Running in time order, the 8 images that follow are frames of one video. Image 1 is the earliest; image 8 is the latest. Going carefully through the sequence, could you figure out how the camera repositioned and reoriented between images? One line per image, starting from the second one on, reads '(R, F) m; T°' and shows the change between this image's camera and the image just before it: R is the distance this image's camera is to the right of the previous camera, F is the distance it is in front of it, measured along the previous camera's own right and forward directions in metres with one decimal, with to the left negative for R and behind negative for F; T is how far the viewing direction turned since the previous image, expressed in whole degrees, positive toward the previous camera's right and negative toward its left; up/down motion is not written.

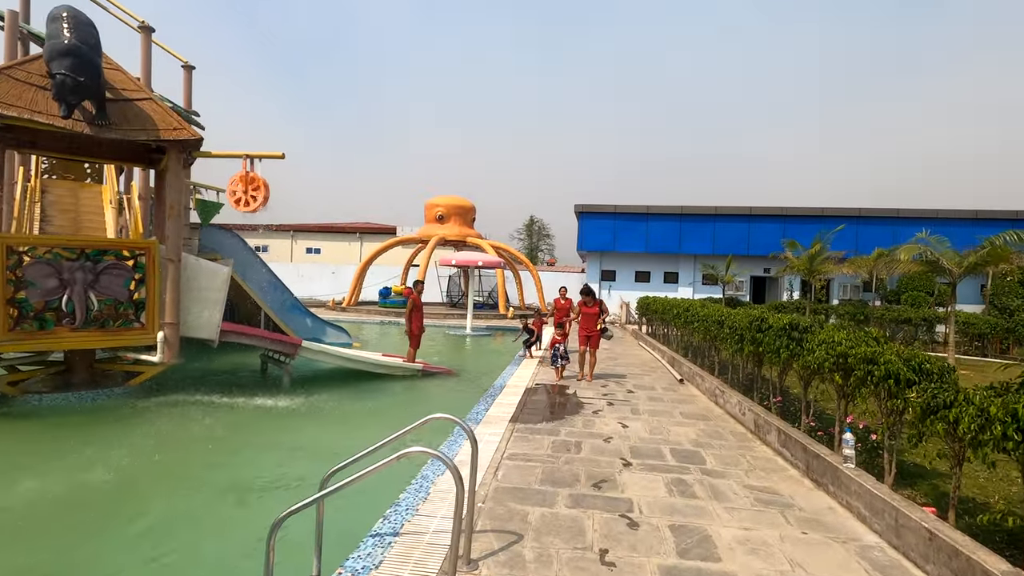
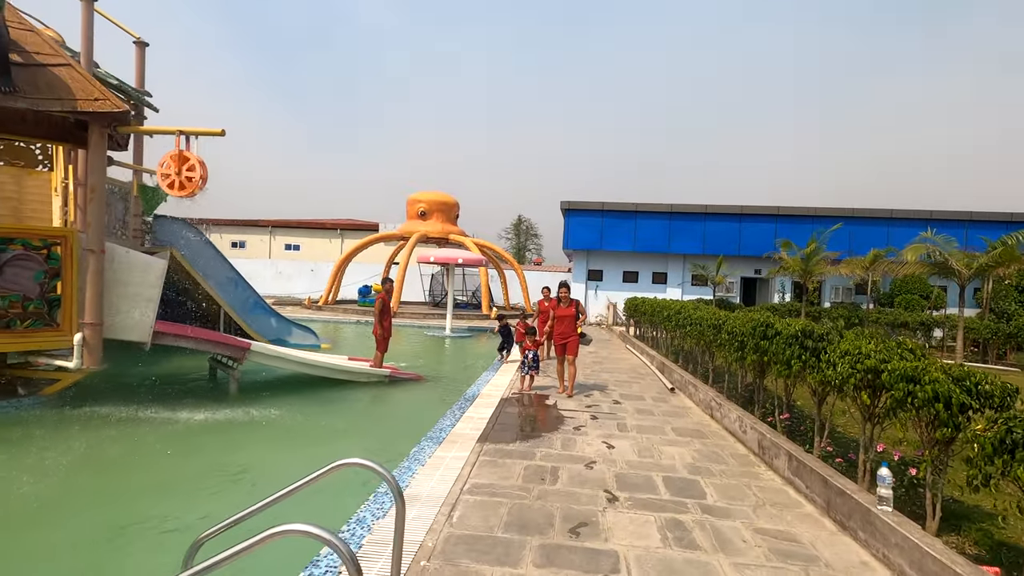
(+0.2, +0.8) m; +1°
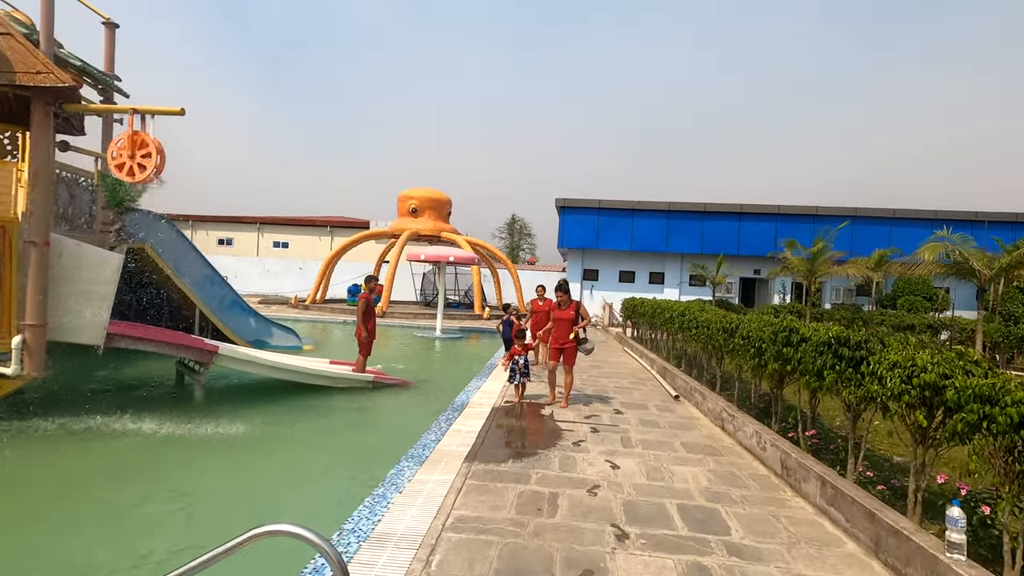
(0.0, +0.6) m; +1°
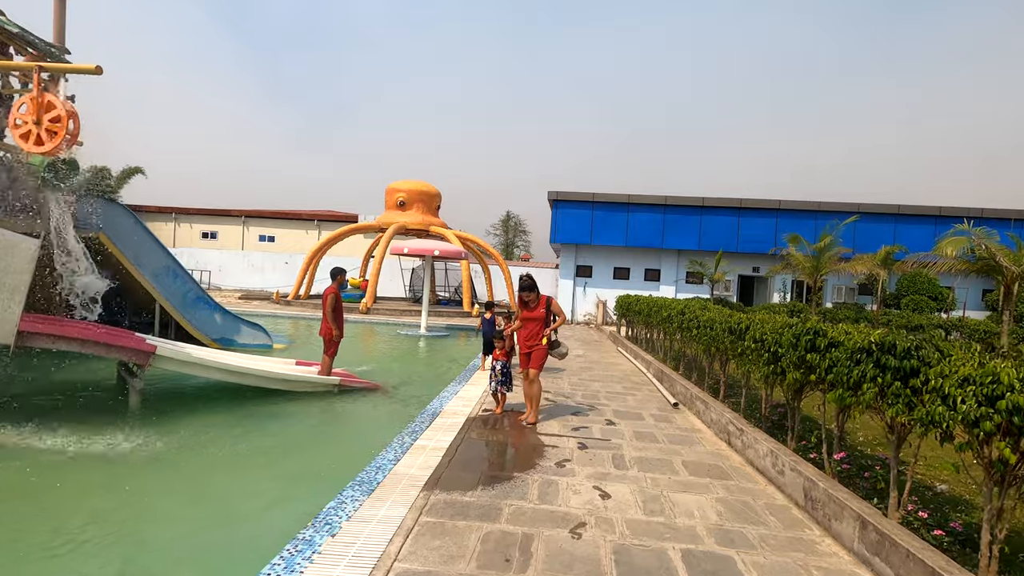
(+0.2, +0.8) m; +1°
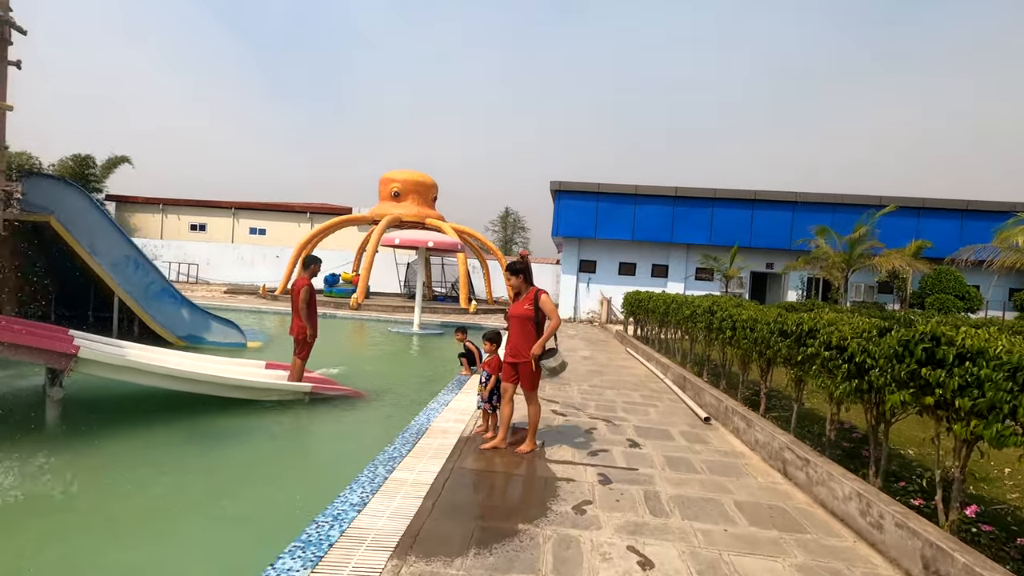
(0.0, +1.1) m; 0°
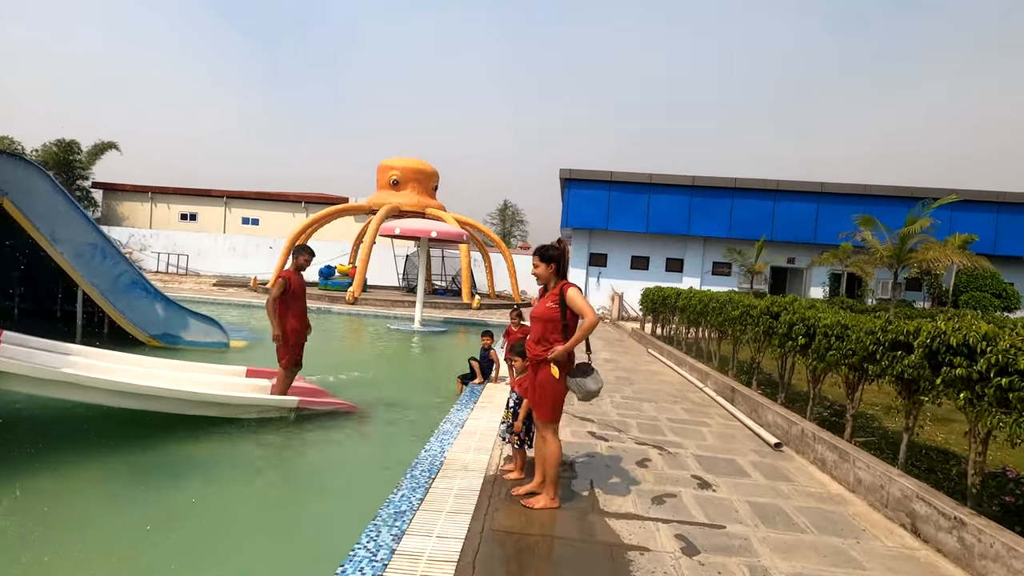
(-0.3, +1.1) m; 0°
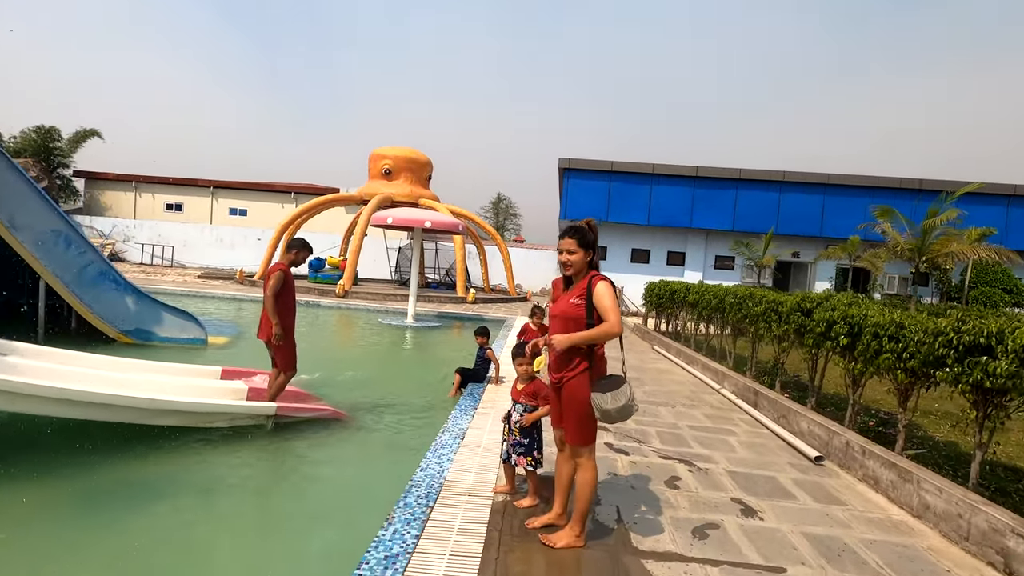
(-0.1, +0.6) m; +1°
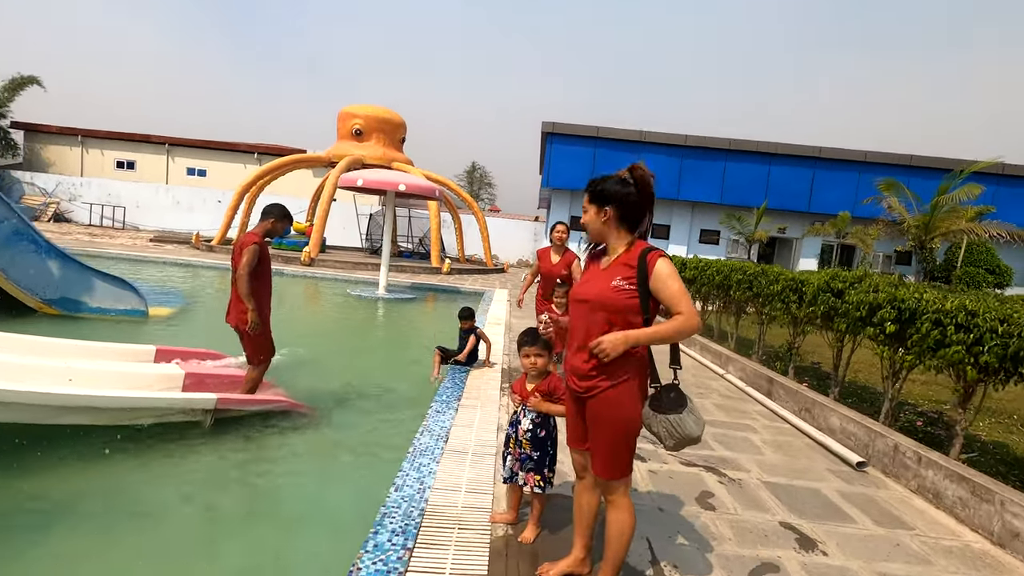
(-0.2, +0.8) m; +3°
